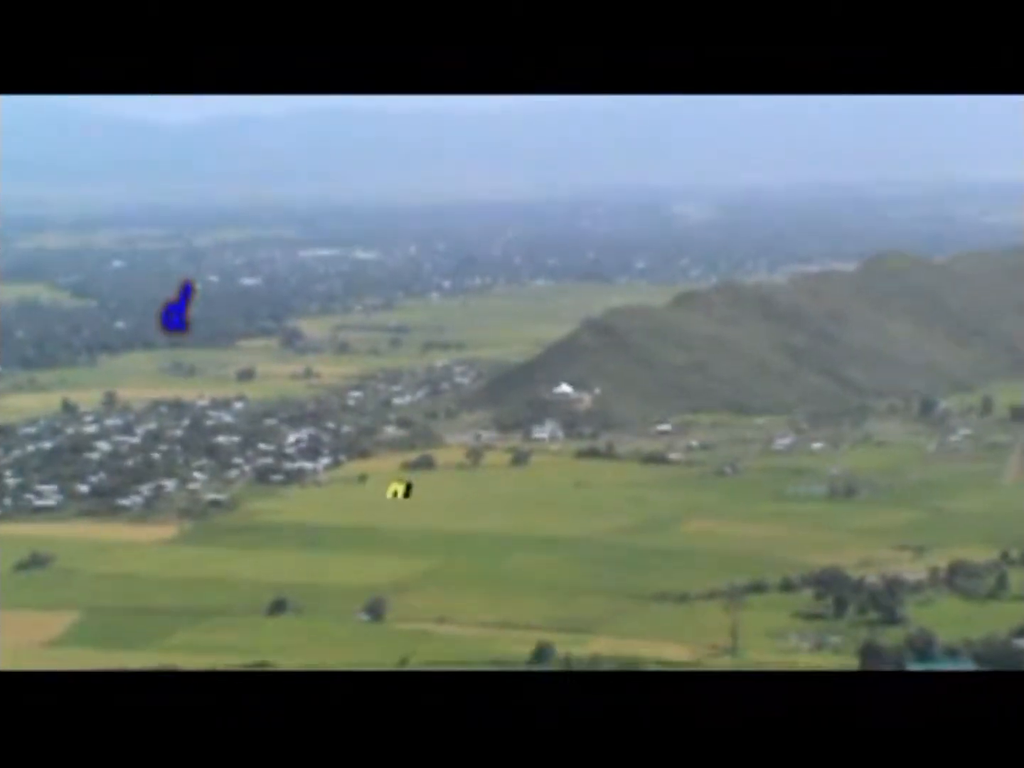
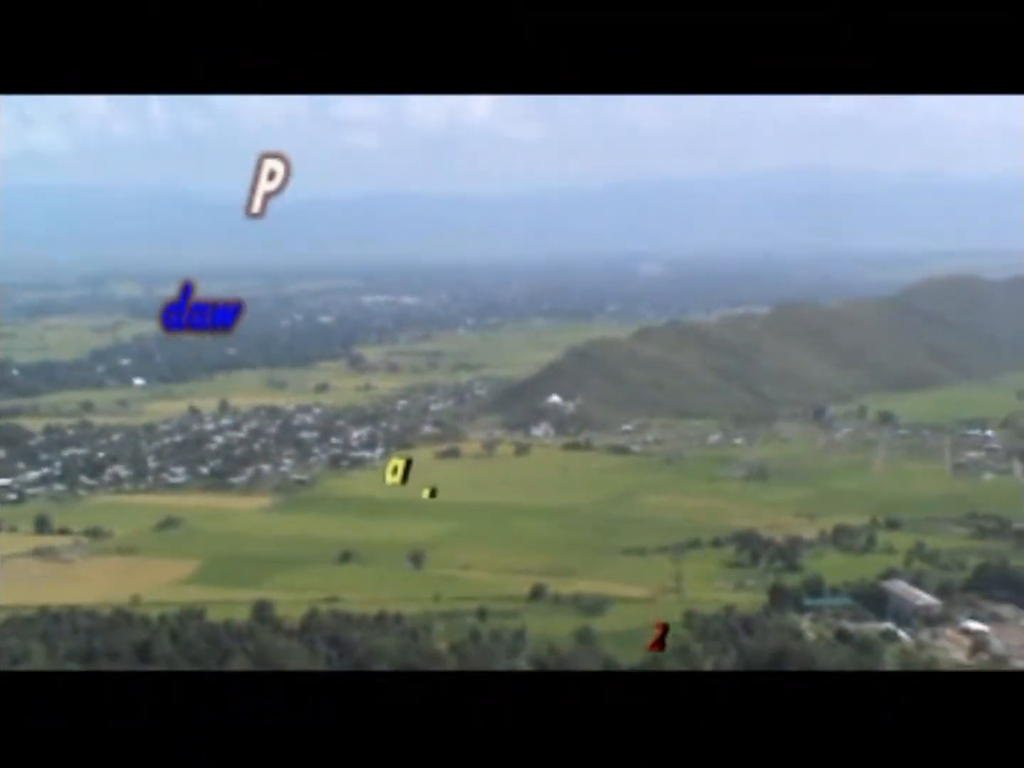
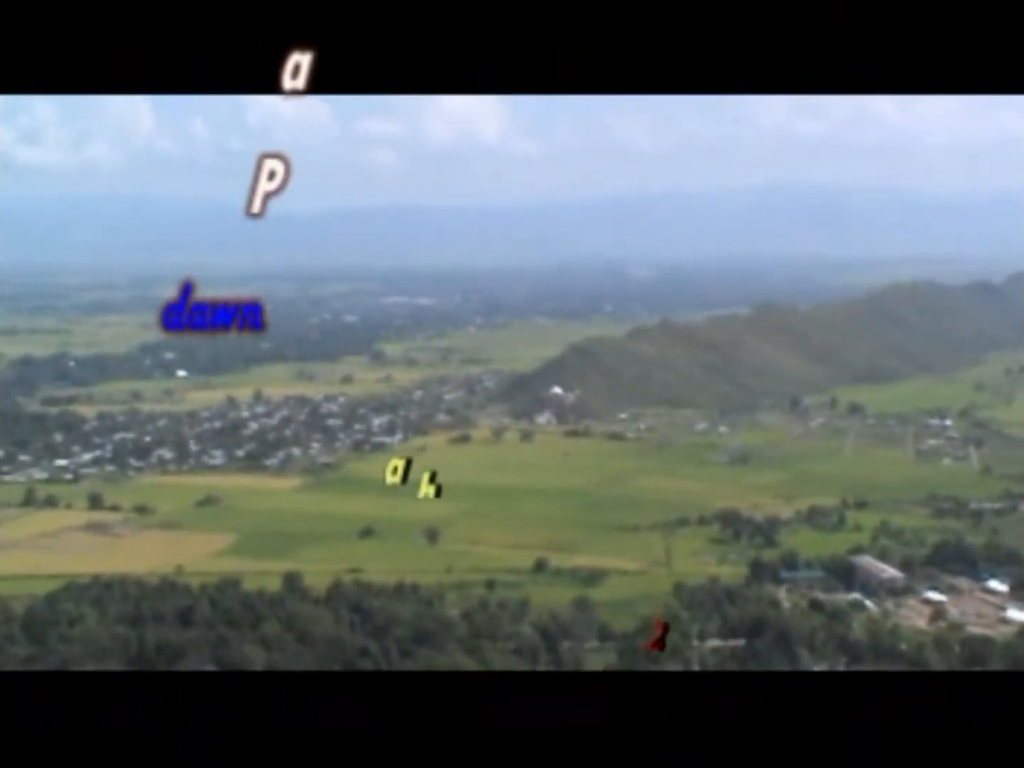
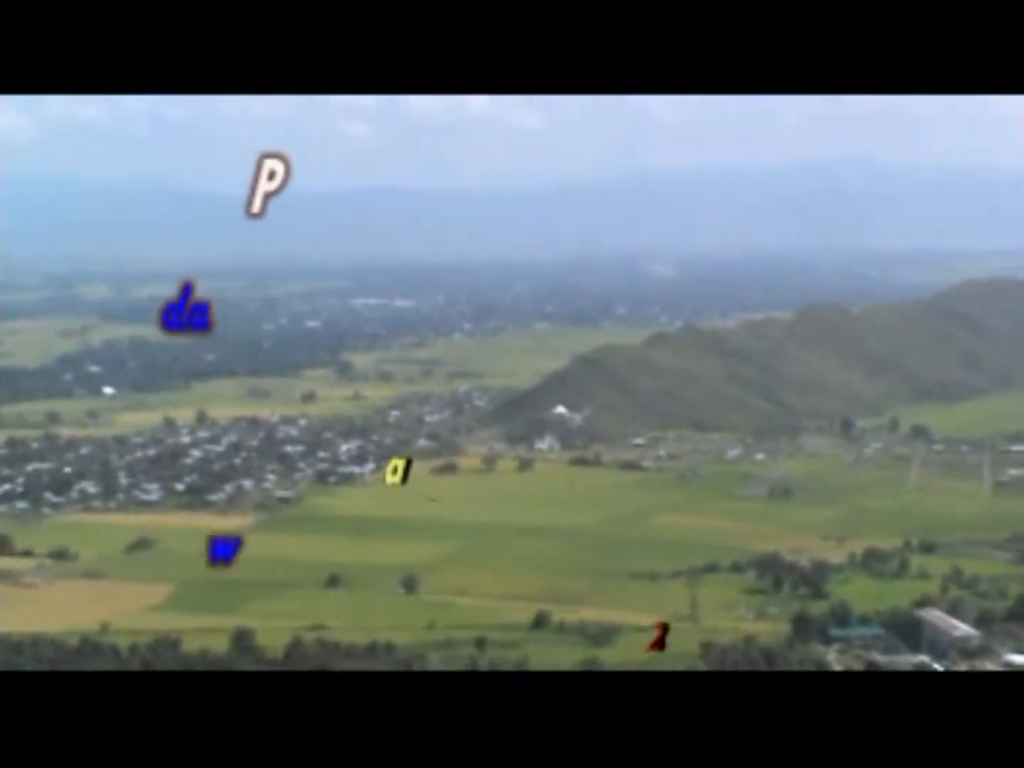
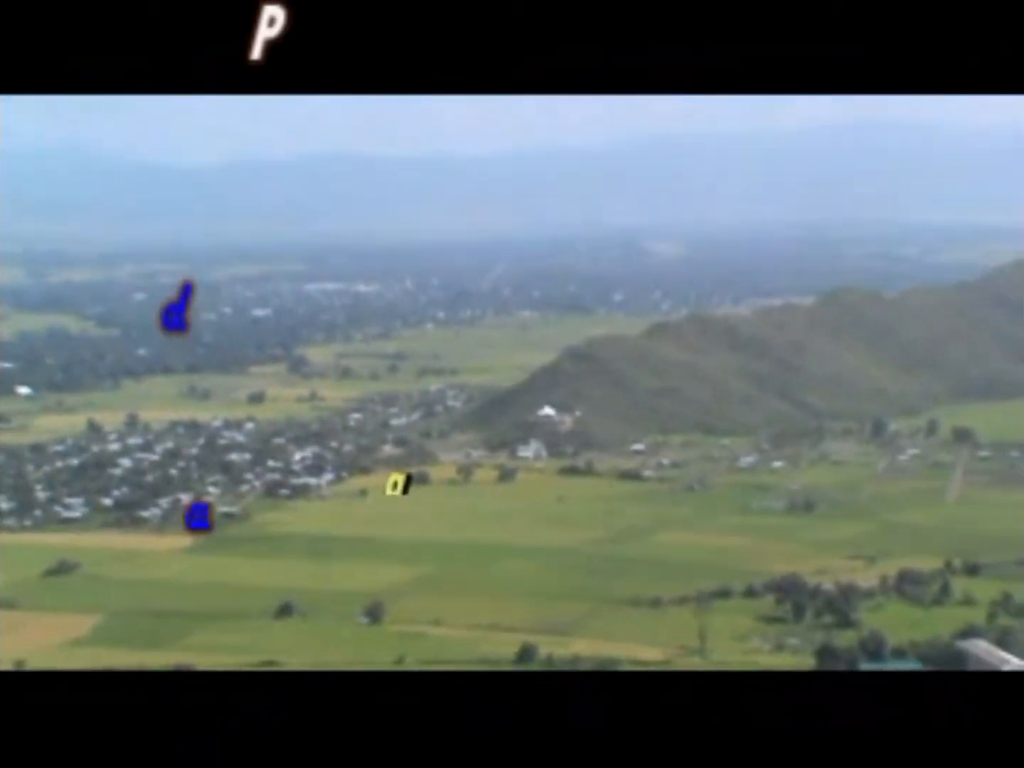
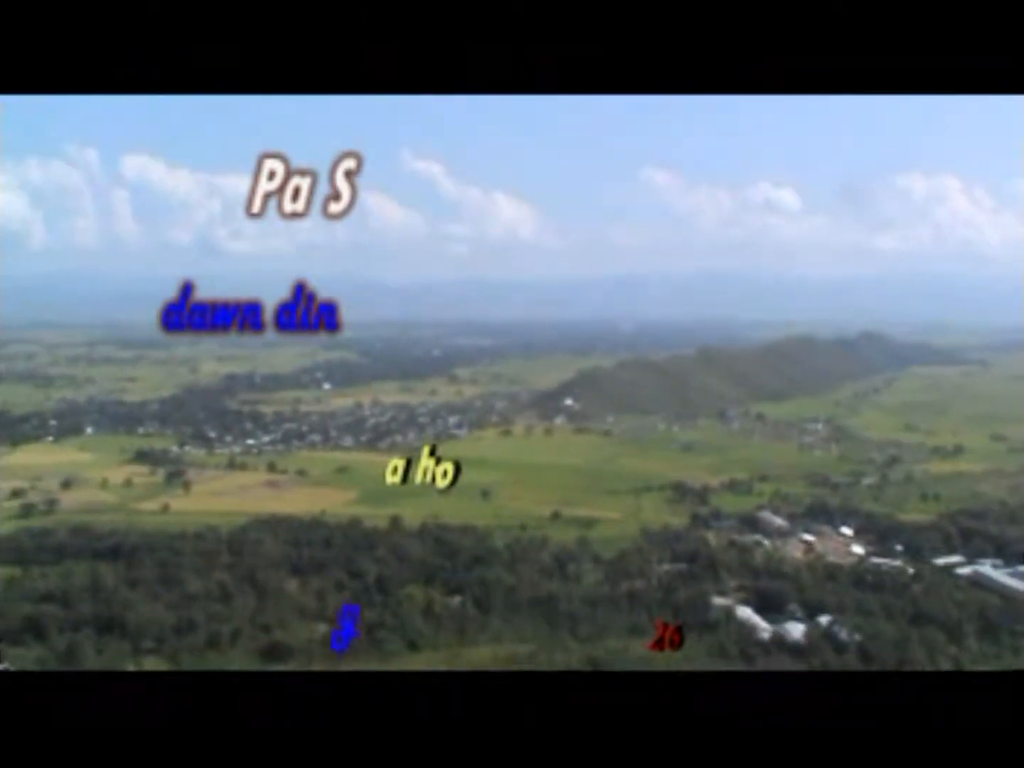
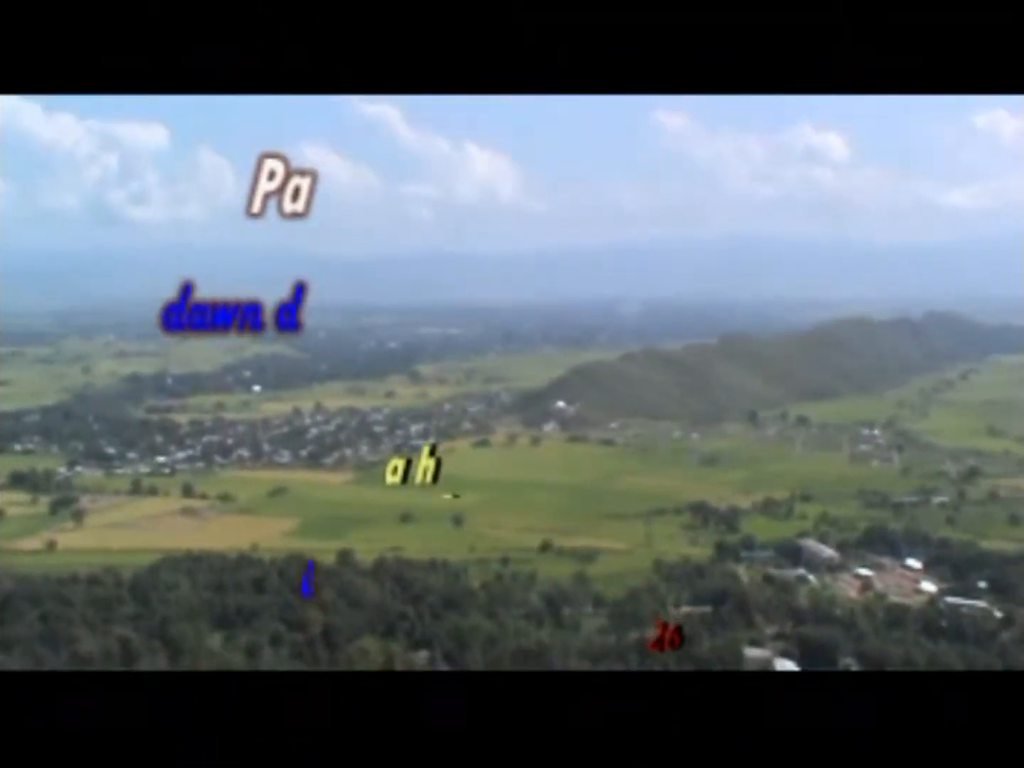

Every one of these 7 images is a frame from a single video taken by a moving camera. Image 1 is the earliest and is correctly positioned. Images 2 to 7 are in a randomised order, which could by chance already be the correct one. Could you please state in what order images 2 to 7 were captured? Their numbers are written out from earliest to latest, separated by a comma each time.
5, 4, 2, 3, 7, 6
